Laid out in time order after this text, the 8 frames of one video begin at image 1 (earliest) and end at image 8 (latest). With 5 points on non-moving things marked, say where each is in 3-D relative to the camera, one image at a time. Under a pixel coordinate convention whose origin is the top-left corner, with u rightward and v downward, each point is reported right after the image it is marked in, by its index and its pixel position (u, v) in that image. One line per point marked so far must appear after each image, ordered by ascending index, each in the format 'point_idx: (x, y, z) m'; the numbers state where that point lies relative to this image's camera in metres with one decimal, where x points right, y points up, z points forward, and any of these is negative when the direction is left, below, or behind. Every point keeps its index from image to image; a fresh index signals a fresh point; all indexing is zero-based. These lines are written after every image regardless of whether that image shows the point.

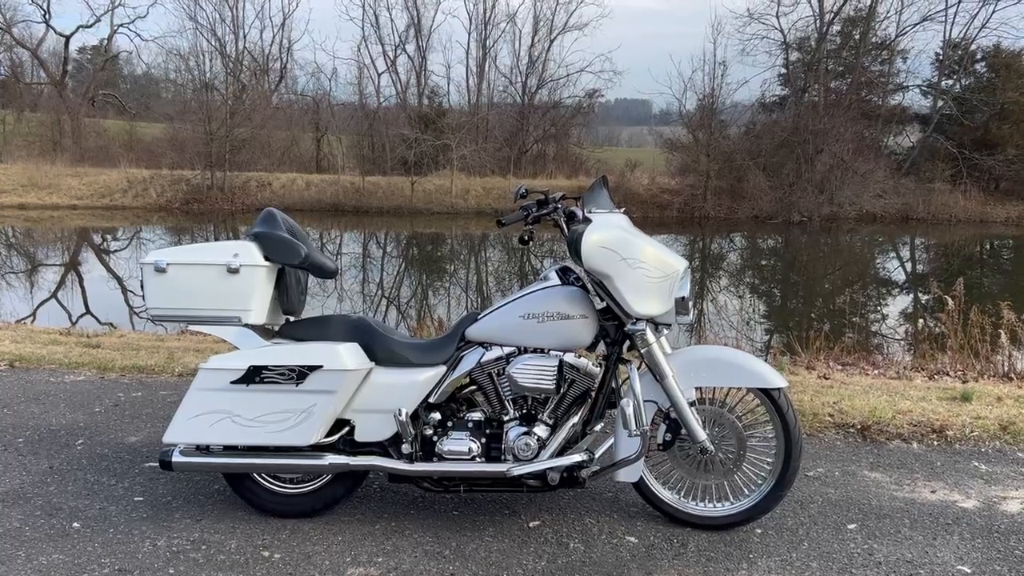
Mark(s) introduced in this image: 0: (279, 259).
0: (-0.9, +0.1, +3.4) m
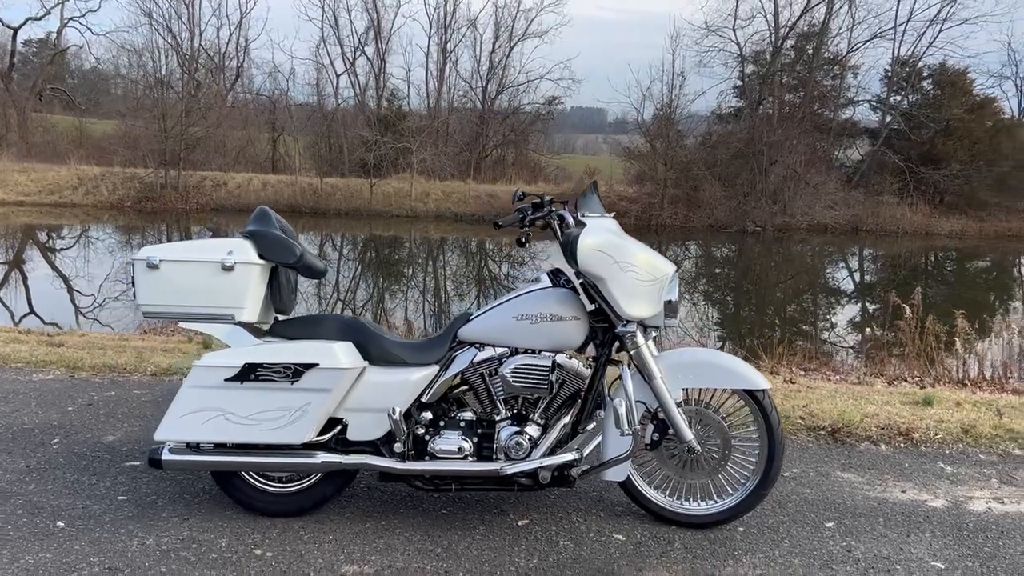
0: (-0.9, +0.1, +3.5) m
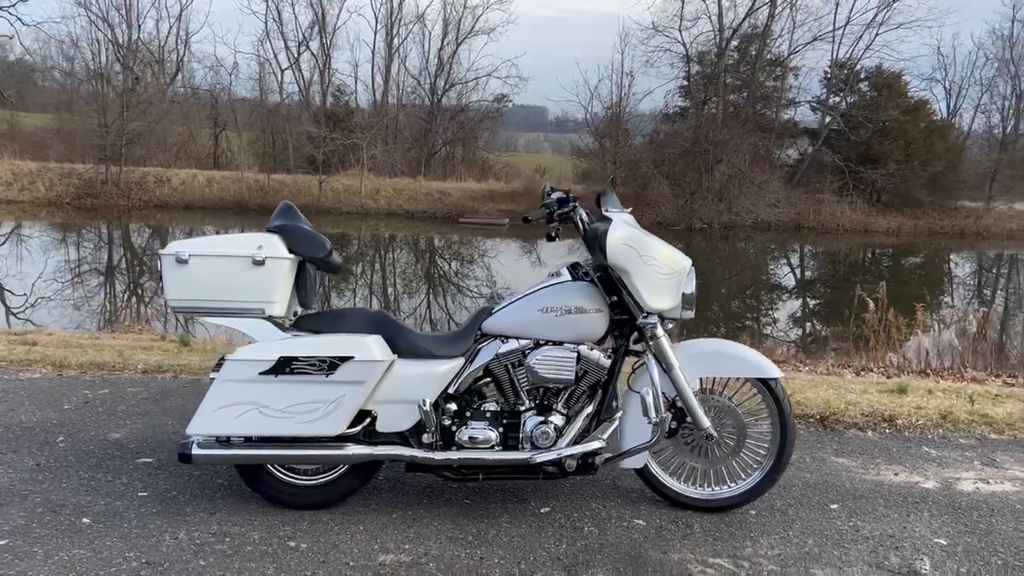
0: (-0.8, +0.1, +3.5) m
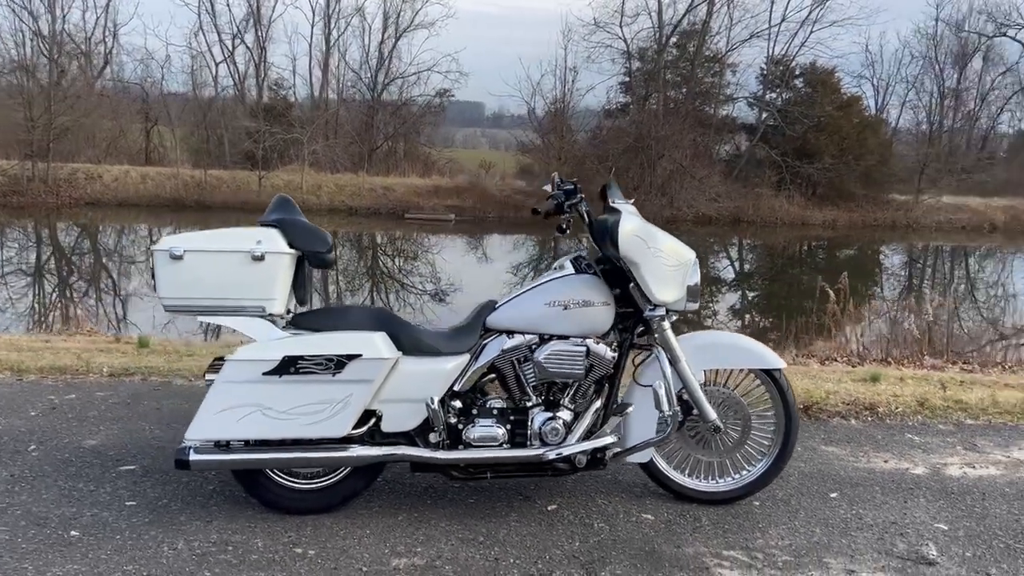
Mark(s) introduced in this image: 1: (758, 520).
0: (-0.8, +0.2, +3.3) m
1: (+1.0, -1.0, +3.7) m
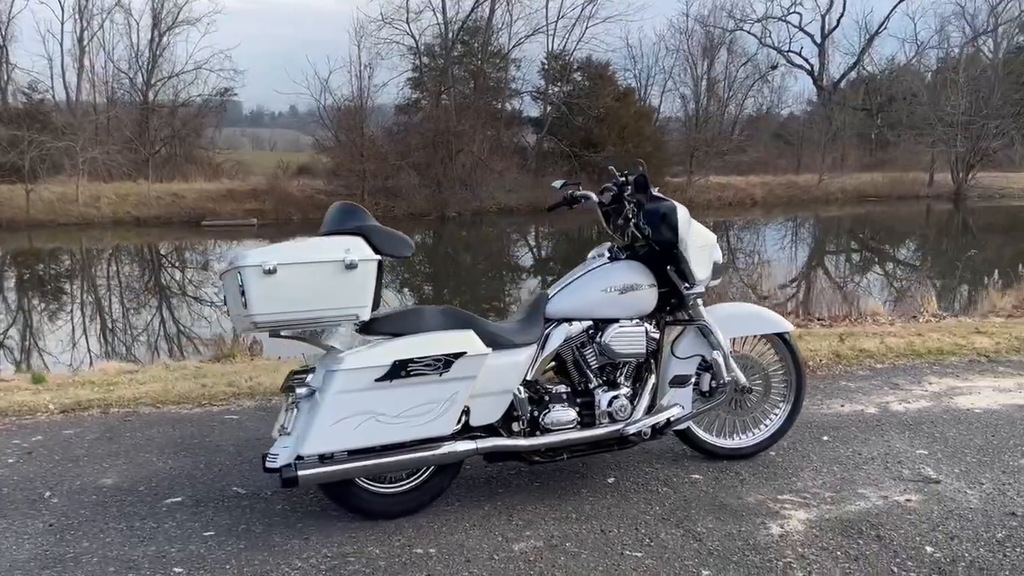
0: (-0.5, +0.1, +3.4) m
1: (+1.3, -0.8, +4.1) m
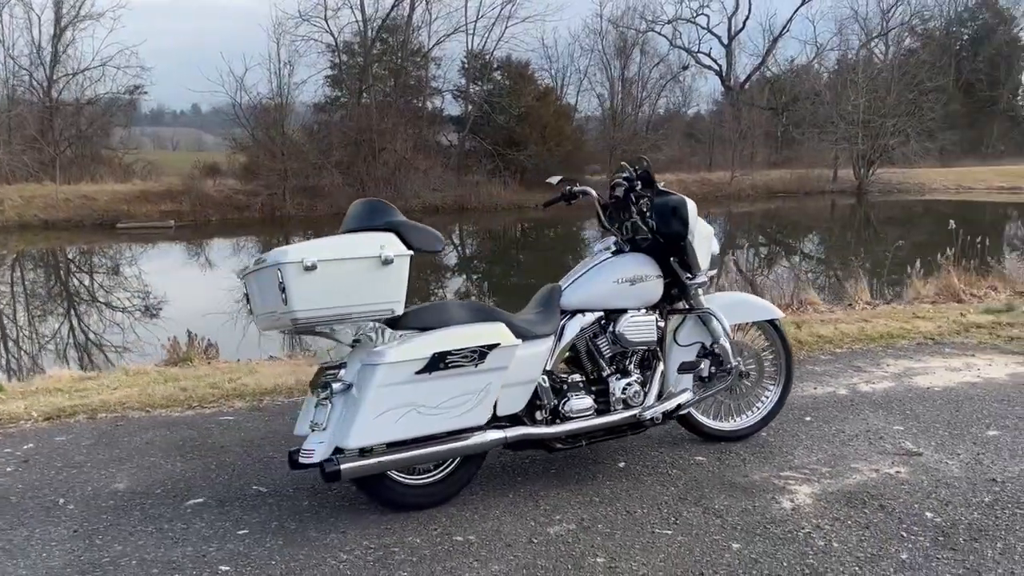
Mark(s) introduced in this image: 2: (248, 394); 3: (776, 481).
0: (-0.4, +0.2, +3.4) m
1: (+1.3, -0.8, +4.4) m
2: (-1.6, -0.6, +5.2) m
3: (+1.2, -0.9, +3.9) m
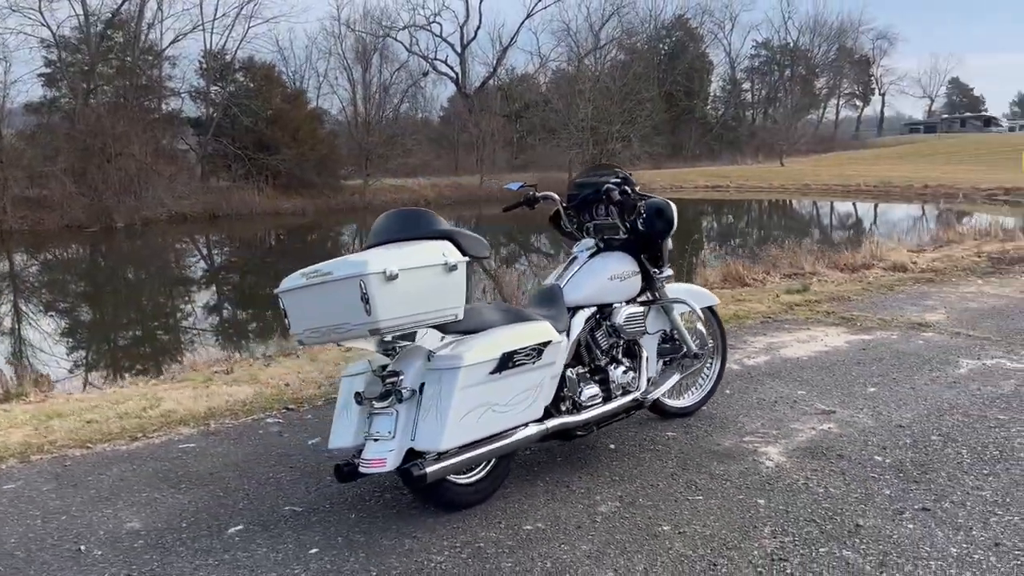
0: (-0.2, +0.1, +3.5) m
1: (+1.2, -0.7, +5.0) m
2: (-1.8, -0.7, +4.9) m
3: (+1.2, -0.8, +4.5) m
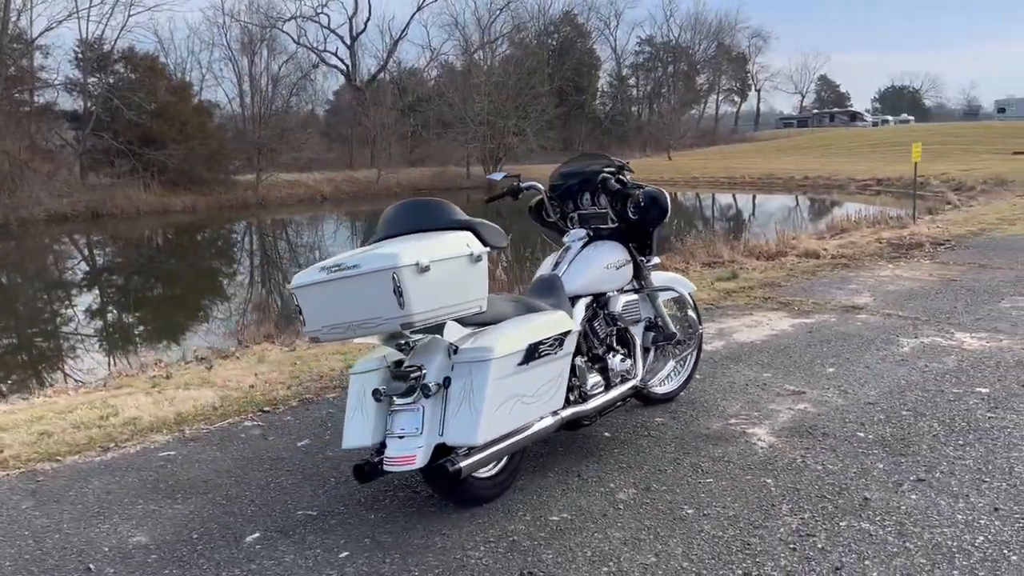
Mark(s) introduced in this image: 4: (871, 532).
0: (-0.1, +0.2, +3.5) m
1: (+1.1, -0.7, +5.1) m
2: (-1.9, -0.7, +4.6) m
3: (+1.2, -0.7, +4.6) m
4: (+1.4, -0.9, +3.3) m
